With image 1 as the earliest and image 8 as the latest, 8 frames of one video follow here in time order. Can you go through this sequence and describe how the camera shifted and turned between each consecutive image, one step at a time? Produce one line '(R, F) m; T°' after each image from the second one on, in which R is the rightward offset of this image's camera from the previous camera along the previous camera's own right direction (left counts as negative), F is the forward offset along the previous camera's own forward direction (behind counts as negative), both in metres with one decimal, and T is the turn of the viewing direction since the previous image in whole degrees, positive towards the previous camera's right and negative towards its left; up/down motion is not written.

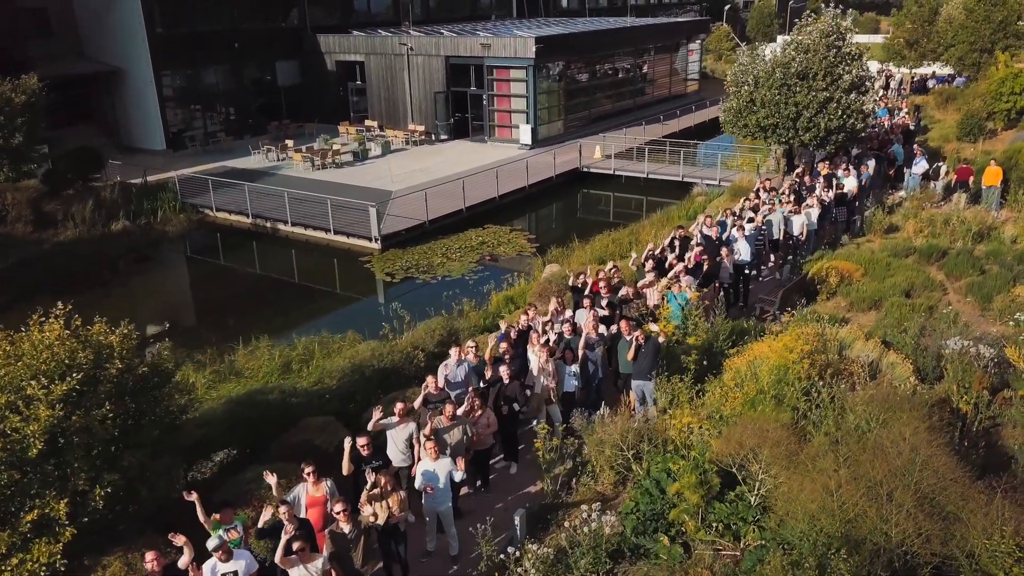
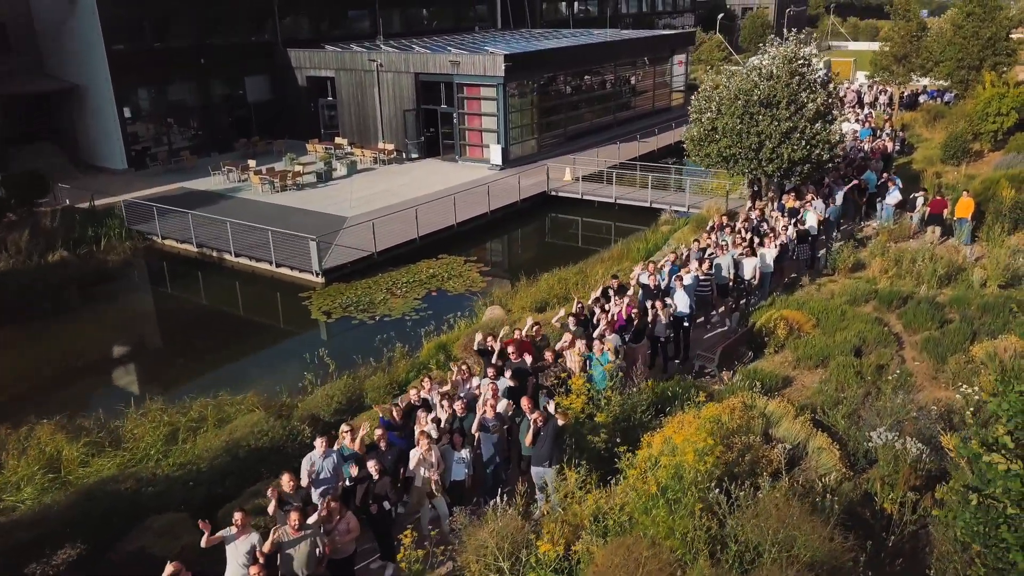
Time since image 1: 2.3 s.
(+1.1, +0.7) m; 0°
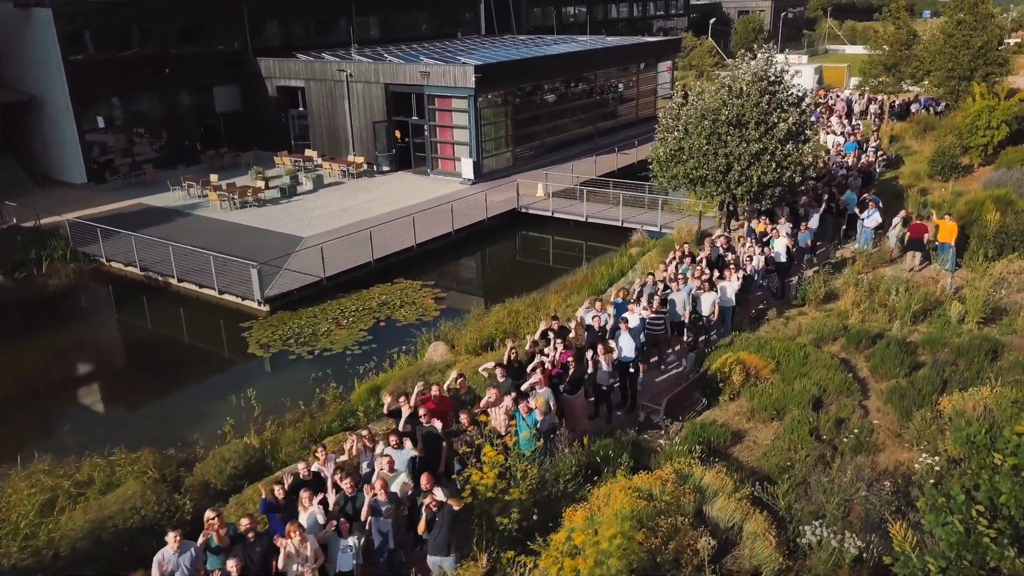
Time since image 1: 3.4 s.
(+0.9, +0.8) m; 0°
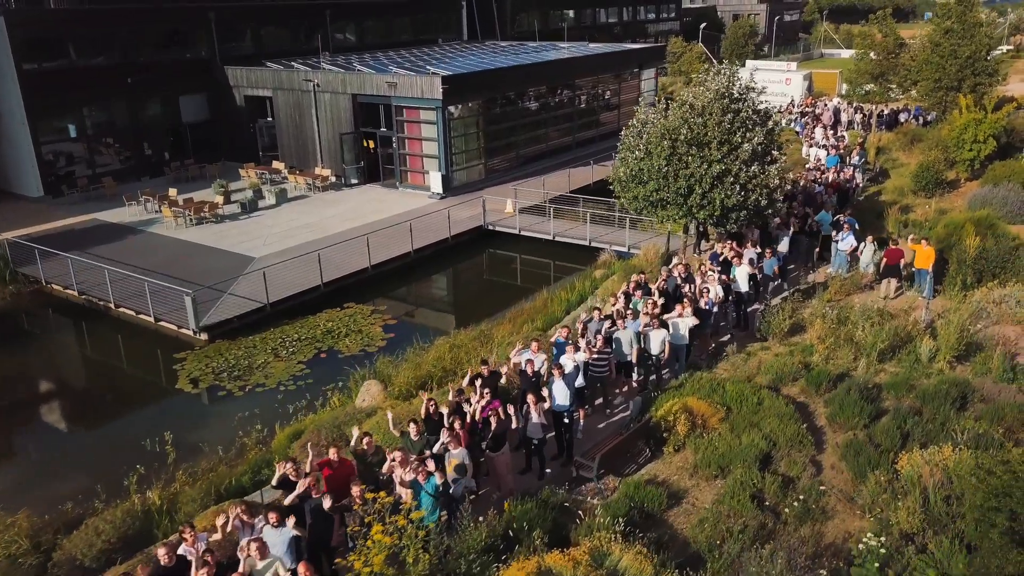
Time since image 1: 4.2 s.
(+0.9, +0.7) m; 0°
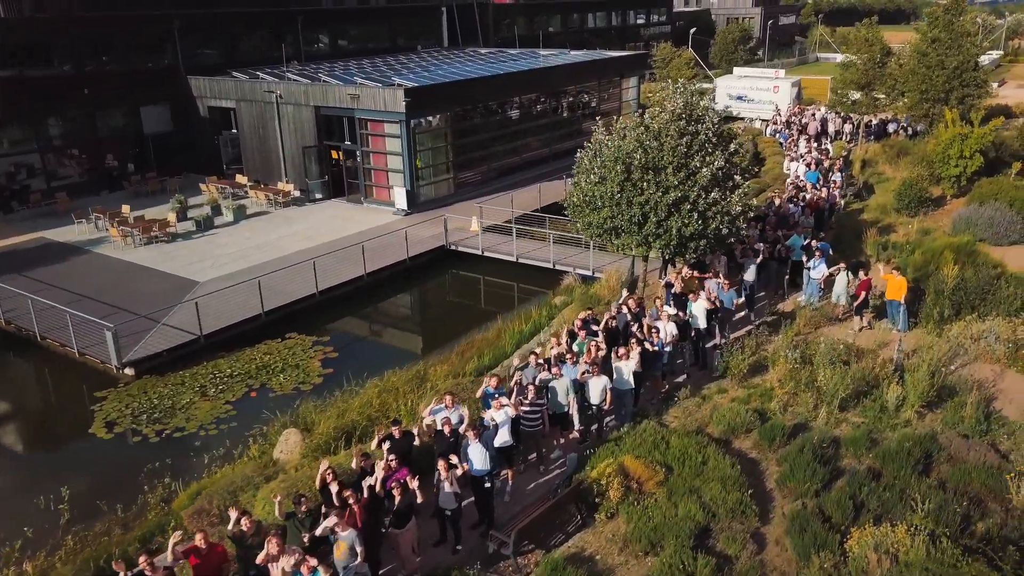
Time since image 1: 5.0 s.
(+0.9, +0.8) m; 0°
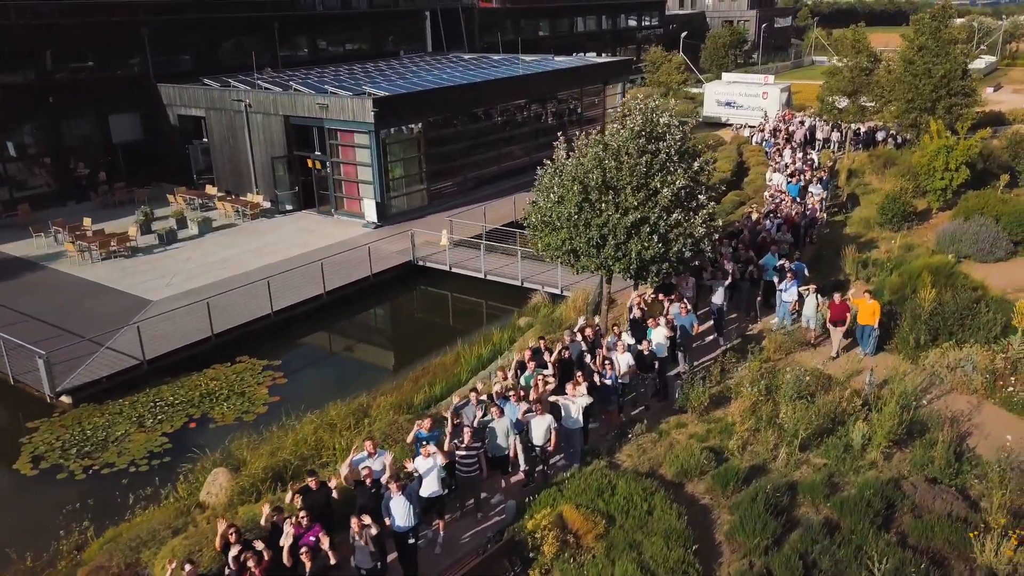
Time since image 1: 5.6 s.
(+0.7, +0.6) m; 0°
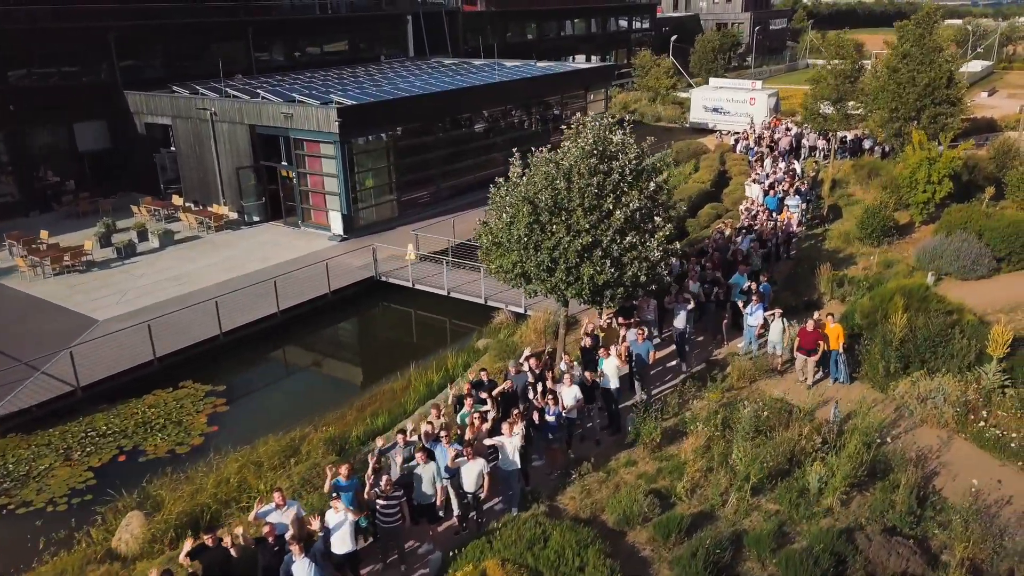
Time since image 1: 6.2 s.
(+0.7, +0.6) m; 0°
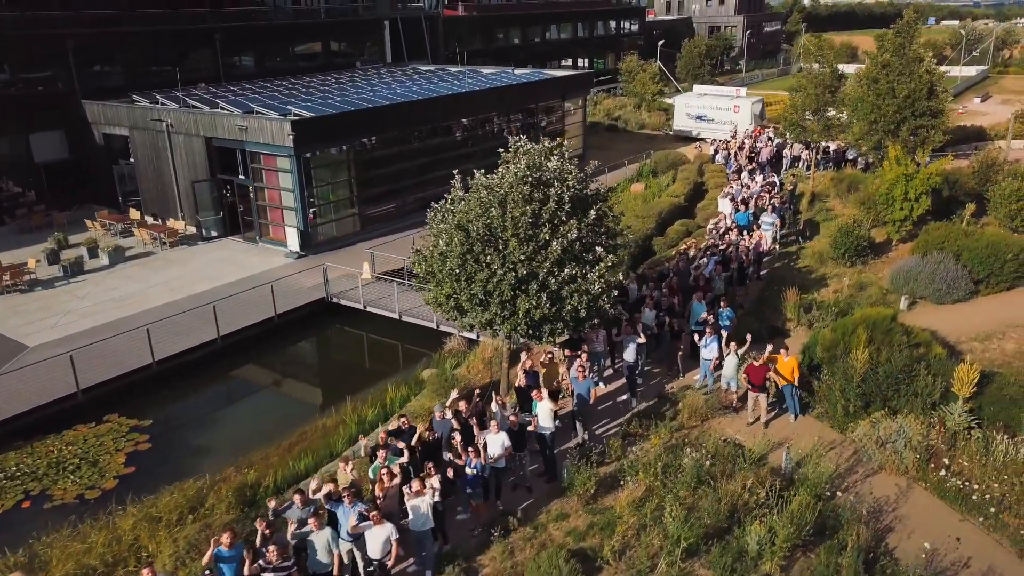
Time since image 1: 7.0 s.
(+0.9, +0.7) m; 0°
